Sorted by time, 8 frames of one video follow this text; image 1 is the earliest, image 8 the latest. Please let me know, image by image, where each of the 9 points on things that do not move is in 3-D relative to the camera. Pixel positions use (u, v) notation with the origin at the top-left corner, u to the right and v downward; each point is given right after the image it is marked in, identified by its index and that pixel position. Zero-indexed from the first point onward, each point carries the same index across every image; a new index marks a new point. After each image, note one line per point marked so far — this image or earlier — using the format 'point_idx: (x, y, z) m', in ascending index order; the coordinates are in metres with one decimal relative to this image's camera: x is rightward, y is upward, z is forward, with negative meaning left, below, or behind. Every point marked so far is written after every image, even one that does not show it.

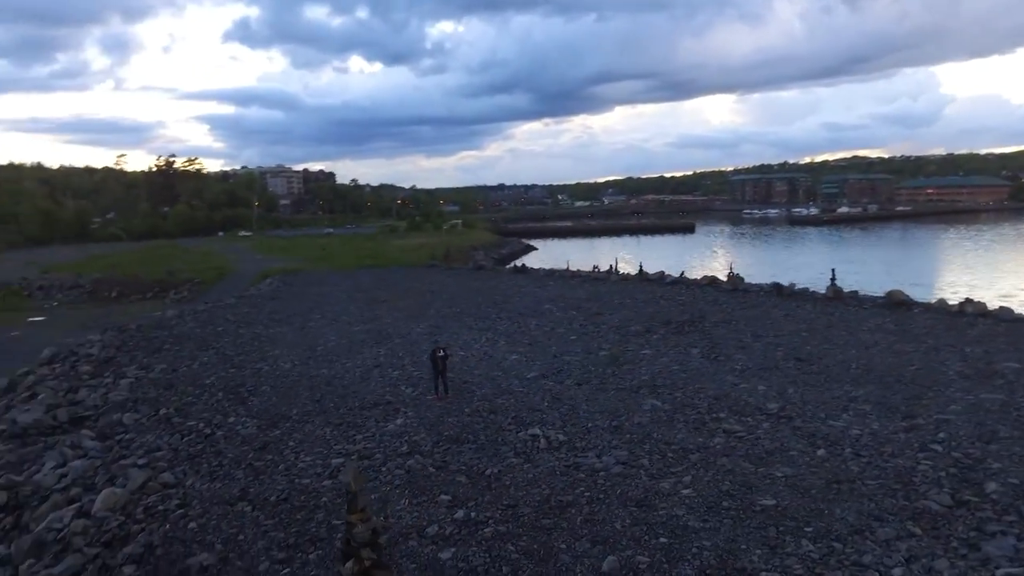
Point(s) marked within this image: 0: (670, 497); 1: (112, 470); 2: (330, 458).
0: (+1.4, -1.9, +6.8) m
1: (-4.5, -2.1, +8.6) m
2: (-2.0, -1.9, +8.3) m
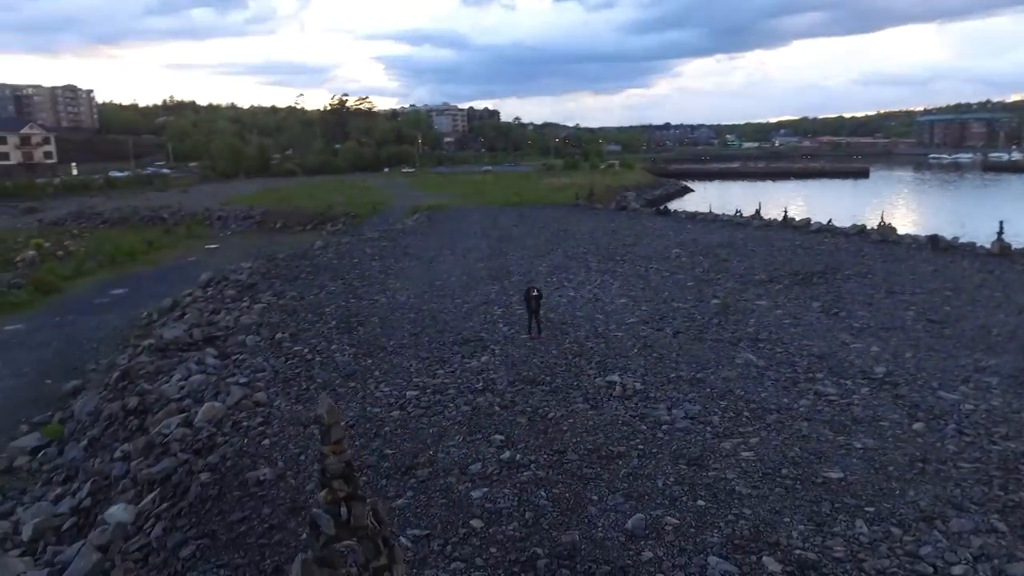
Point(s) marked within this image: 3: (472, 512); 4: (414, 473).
0: (+1.8, -1.4, +6.4) m
1: (-3.6, -1.2, +9.4) m
2: (-1.2, -1.2, +8.6) m
3: (-0.3, -1.7, +5.8) m
4: (-0.9, -1.6, +6.5) m
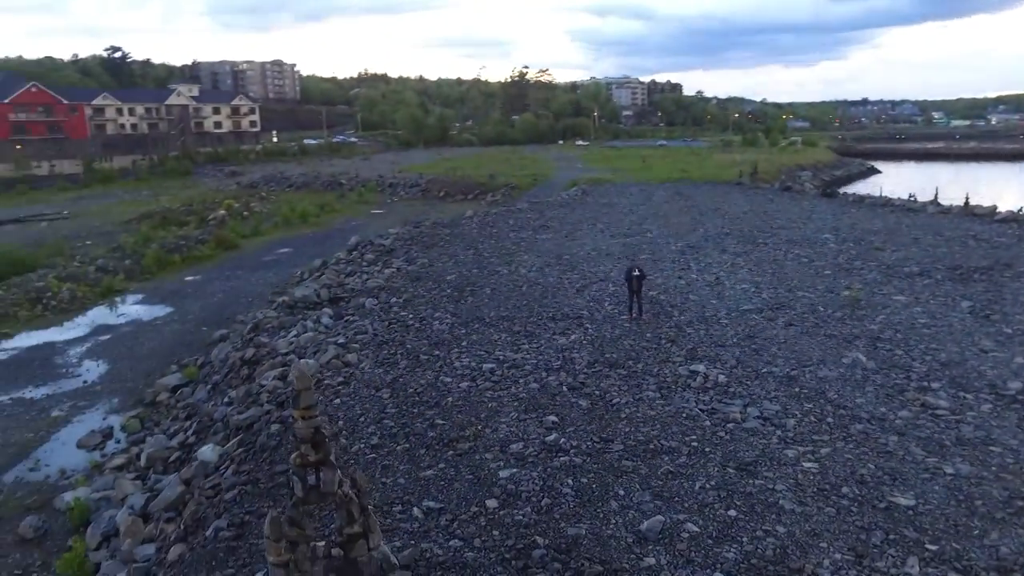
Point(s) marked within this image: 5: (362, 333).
0: (+2.0, -1.4, +5.7) m
1: (-2.5, -0.7, +9.9) m
2: (-0.3, -0.8, +8.6) m
3: (-0.2, -1.5, +5.7) m
4: (-0.5, -1.4, +6.5) m
5: (-2.0, -0.6, +10.2) m
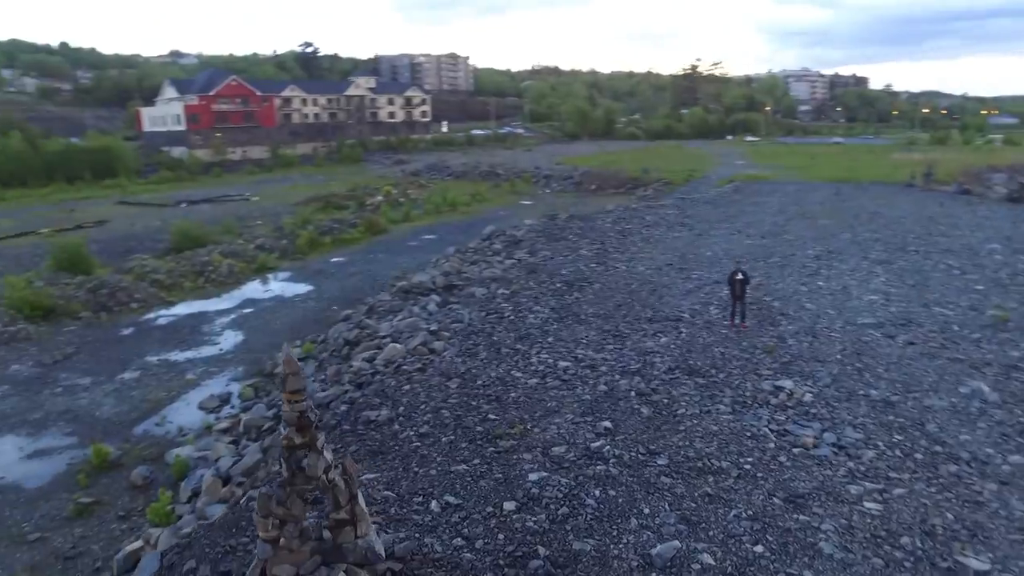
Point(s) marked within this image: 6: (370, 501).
0: (+2.2, -1.4, +5.0) m
1: (-1.3, -0.6, +10.1) m
2: (+0.5, -0.8, +8.3) m
3: (0.0, -1.5, +5.5) m
4: (-0.1, -1.3, +6.3) m
5: (-0.7, -0.4, +10.3) m
6: (-1.0, -1.6, +5.5) m
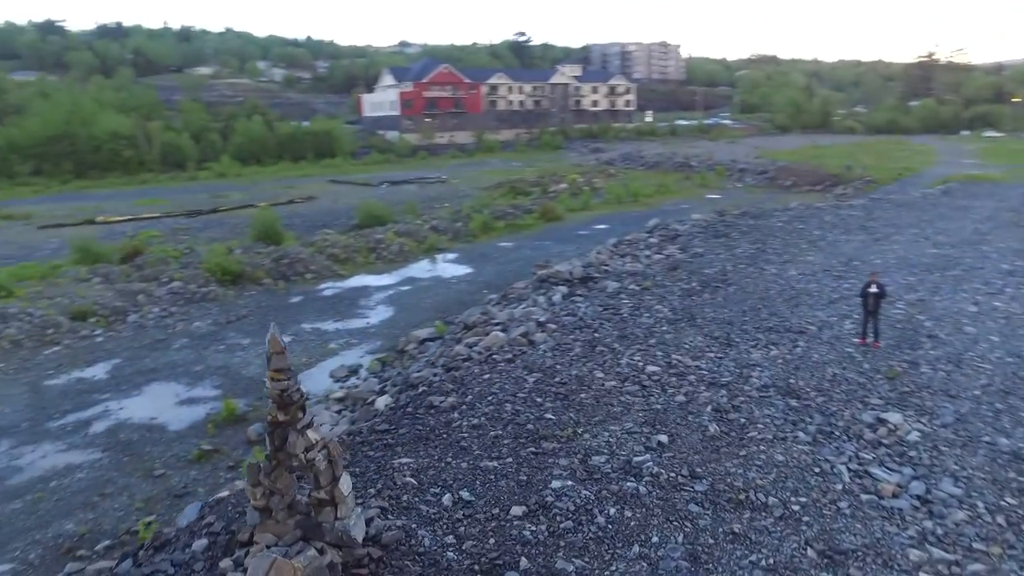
0: (+2.1, -1.5, +4.2) m
1: (+0.2, -0.4, +10.0) m
2: (+1.4, -0.8, +7.8) m
3: (+0.1, -1.4, +5.2) m
4: (+0.2, -1.2, +6.0) m
5: (+0.8, -0.3, +10.0) m
6: (-0.9, -1.4, +5.5) m
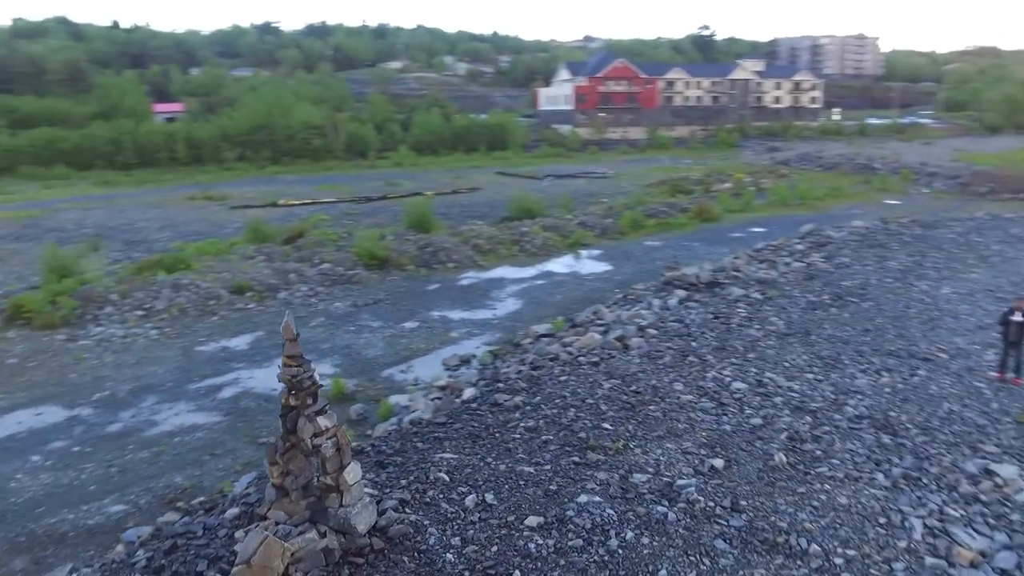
0: (+1.9, -1.7, +3.5) m
1: (+1.5, -0.4, +9.6) m
2: (+2.1, -0.9, +7.2) m
3: (+0.2, -1.4, +4.9) m
4: (+0.5, -1.3, +5.7) m
5: (+2.0, -0.4, +9.5) m
6: (-0.7, -1.4, +5.5) m
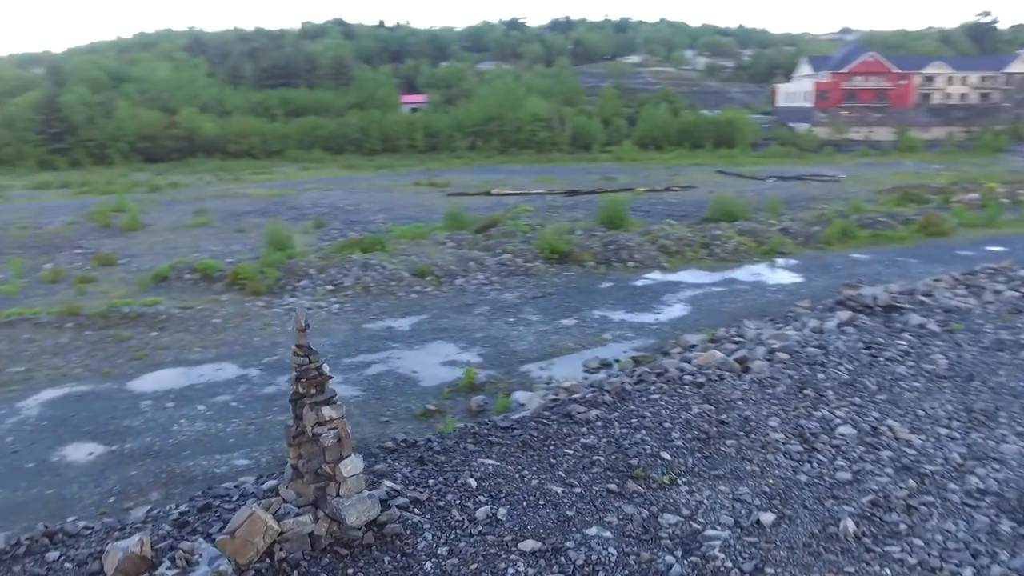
0: (+1.4, -1.9, +2.7) m
1: (+2.9, -0.6, +8.6) m
2: (+2.8, -1.1, +6.1) m
3: (+0.2, -1.5, +4.6) m
4: (+0.8, -1.3, +5.3) m
5: (+3.4, -0.6, +8.3) m
6: (-0.5, -1.4, +5.4) m
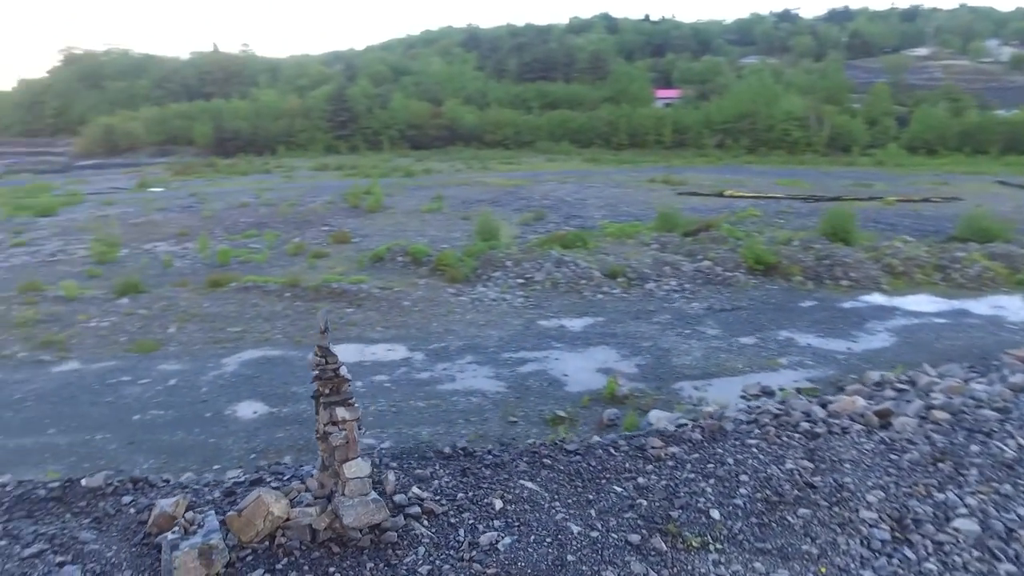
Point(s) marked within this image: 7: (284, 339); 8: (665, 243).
0: (+0.5, -2.1, +2.1) m
1: (+4.0, -1.0, +7.2) m
2: (+3.0, -1.5, +4.8) m
3: (+0.1, -1.6, +4.2) m
4: (+0.9, -1.5, +4.7) m
5: (+4.4, -1.1, +6.7) m
6: (-0.3, -1.4, +5.2) m
7: (-3.8, -0.9, +12.9) m
8: (+3.7, +1.1, +18.4) m
